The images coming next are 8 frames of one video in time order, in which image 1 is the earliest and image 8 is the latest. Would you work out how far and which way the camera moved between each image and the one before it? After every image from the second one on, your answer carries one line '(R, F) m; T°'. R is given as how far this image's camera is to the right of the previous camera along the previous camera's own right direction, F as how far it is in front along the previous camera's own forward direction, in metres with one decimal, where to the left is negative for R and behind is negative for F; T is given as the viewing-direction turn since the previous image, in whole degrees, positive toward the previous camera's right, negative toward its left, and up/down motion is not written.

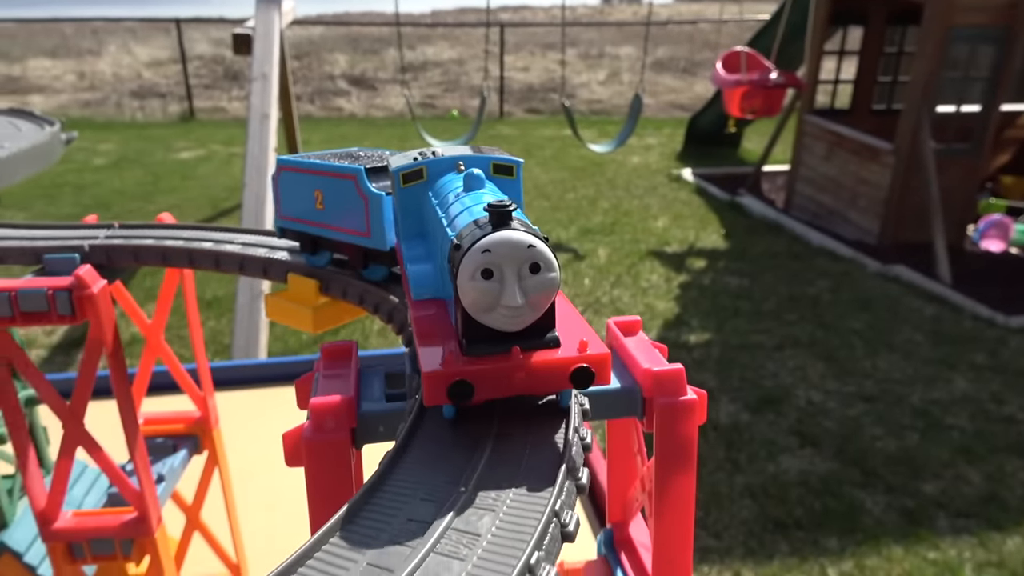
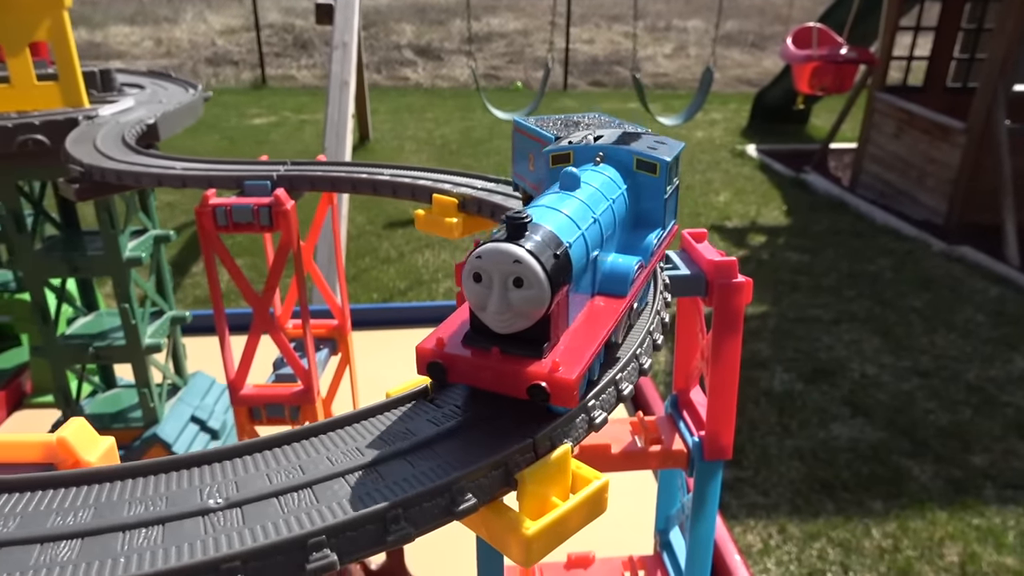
(-0.1, -0.4) m; -4°
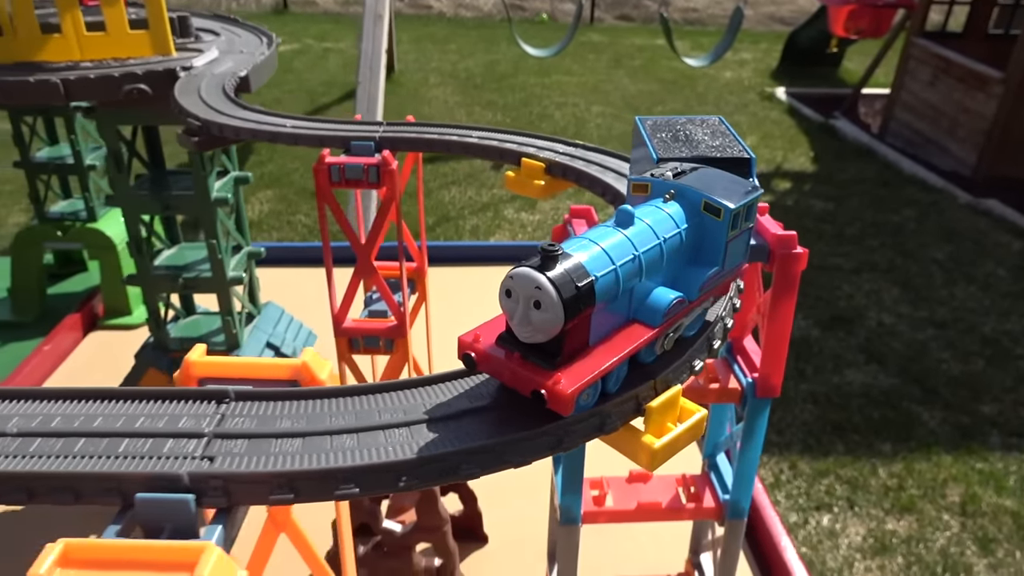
(-0.1, -0.3) m; -1°
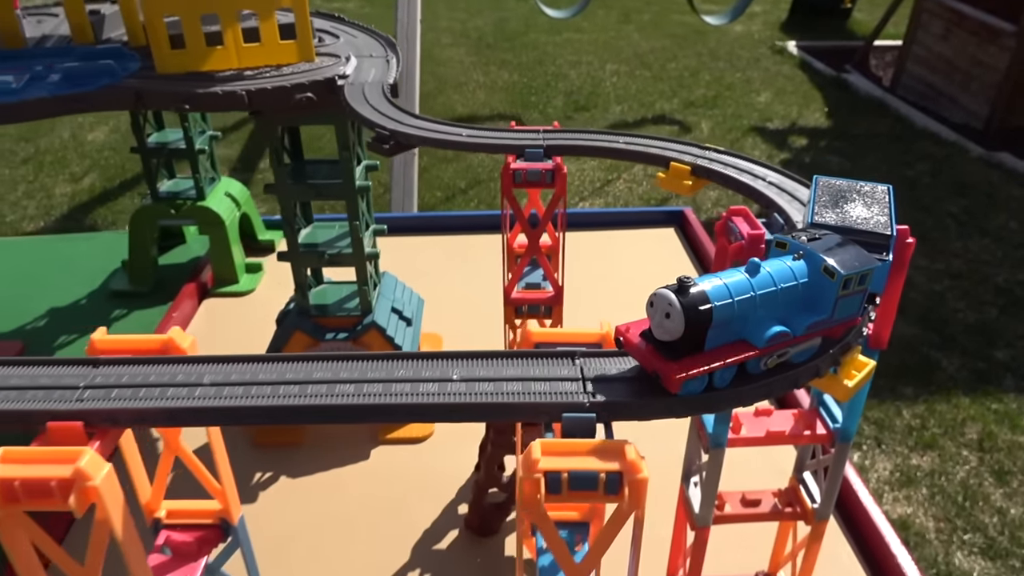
(-0.4, -0.5) m; 0°
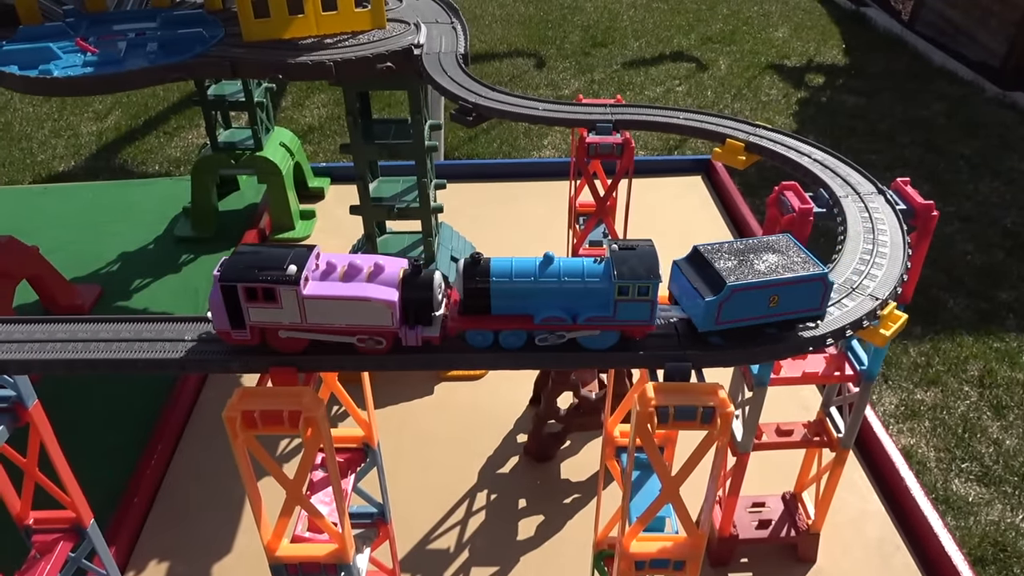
(-0.2, -0.4) m; 0°
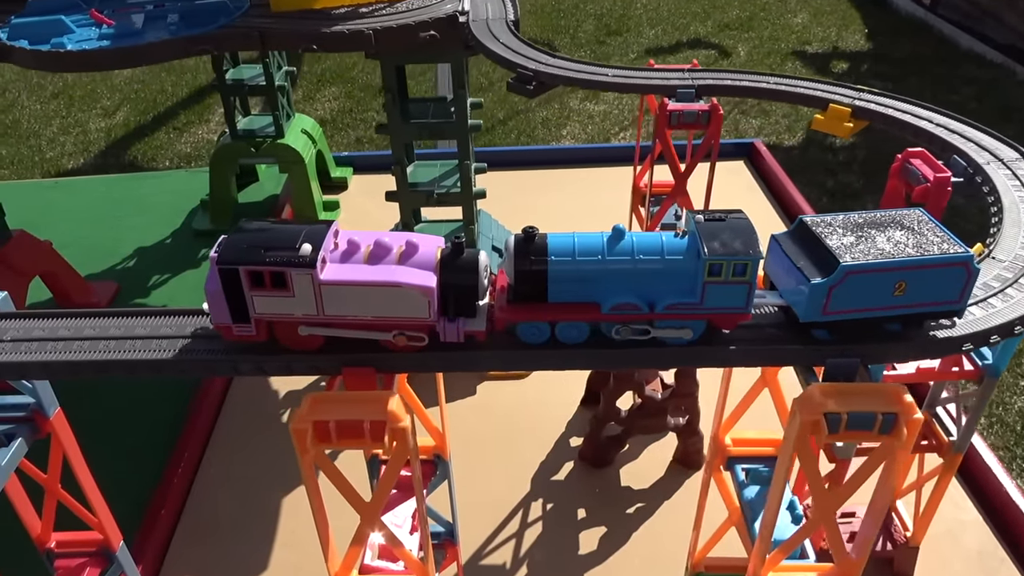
(-0.2, +0.3) m; -1°
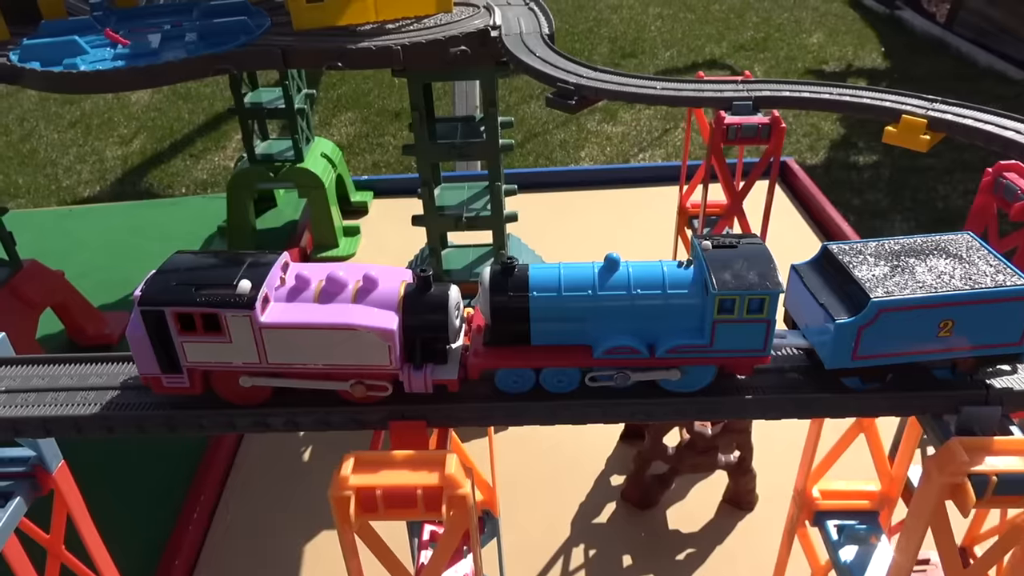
(-0.1, +0.2) m; -1°
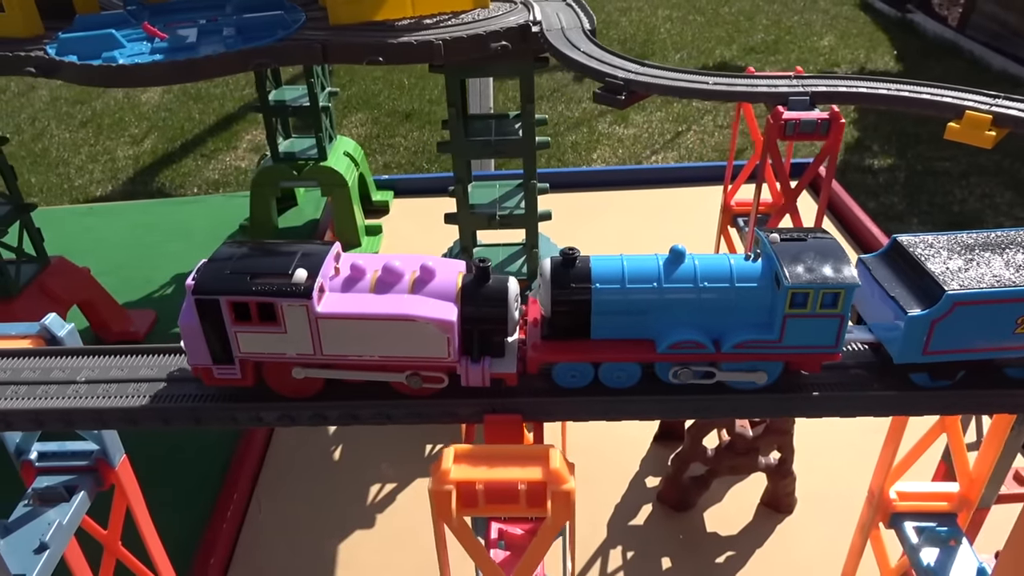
(-0.1, 0.0) m; 0°
